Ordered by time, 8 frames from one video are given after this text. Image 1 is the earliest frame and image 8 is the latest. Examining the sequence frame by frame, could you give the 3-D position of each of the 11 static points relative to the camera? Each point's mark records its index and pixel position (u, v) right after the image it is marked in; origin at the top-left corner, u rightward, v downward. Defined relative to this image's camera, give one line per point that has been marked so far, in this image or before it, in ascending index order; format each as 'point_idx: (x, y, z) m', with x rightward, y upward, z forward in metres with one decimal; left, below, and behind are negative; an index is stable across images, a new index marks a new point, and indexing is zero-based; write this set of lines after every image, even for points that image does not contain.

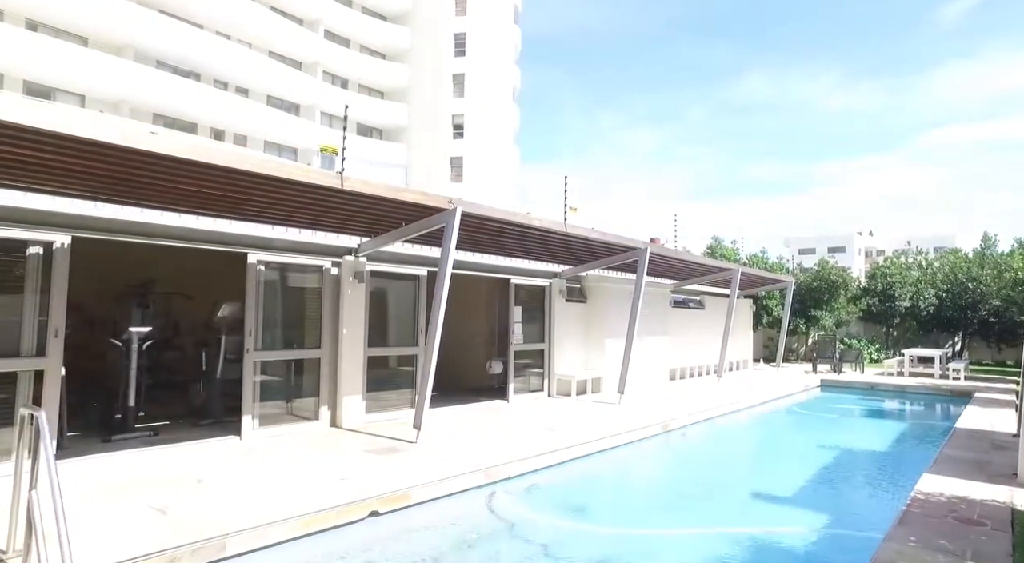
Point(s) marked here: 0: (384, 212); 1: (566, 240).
0: (-1.5, +0.8, +7.5) m
1: (+0.9, +0.7, +10.1) m
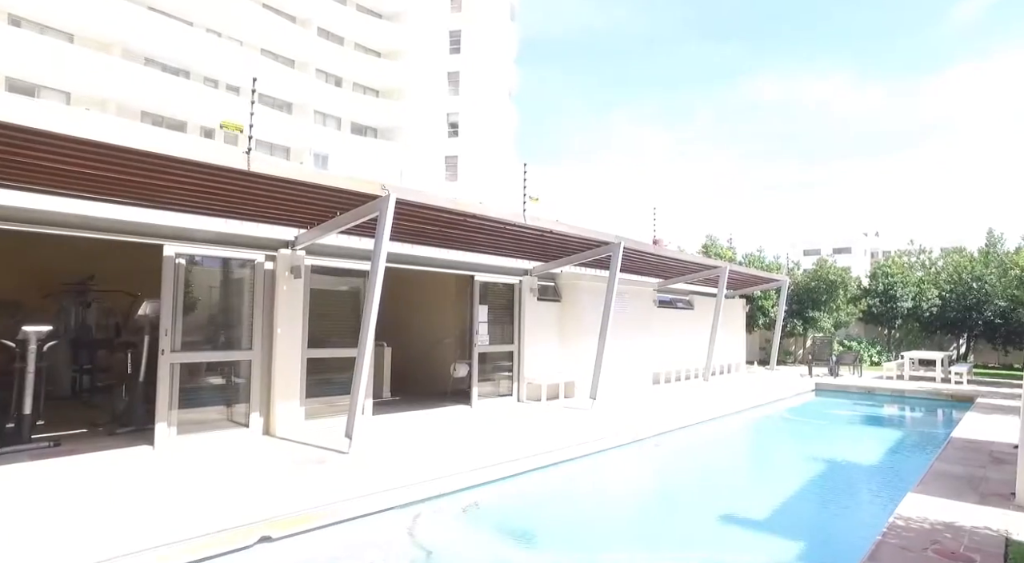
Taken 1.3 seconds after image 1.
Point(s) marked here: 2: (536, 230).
0: (-2.2, +0.9, +6.8) m
1: (+0.3, +0.7, +9.4) m
2: (+0.3, +0.8, +9.2) m
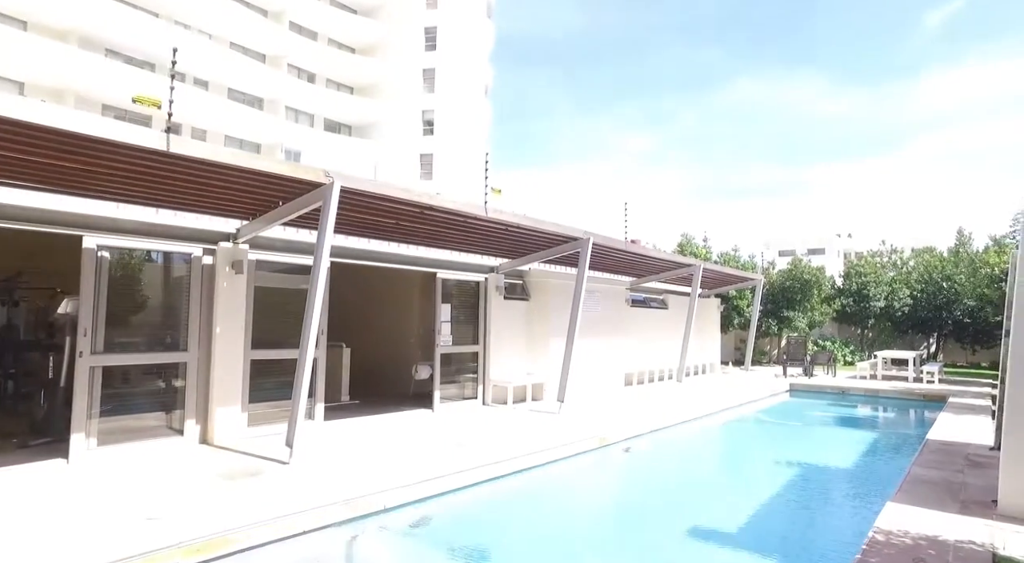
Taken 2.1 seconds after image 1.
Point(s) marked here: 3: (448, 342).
0: (-2.6, +1.0, +6.3) m
1: (-0.3, +0.8, +8.9) m
2: (-0.2, +0.8, +8.7) m
3: (-1.1, -1.0, +10.1) m
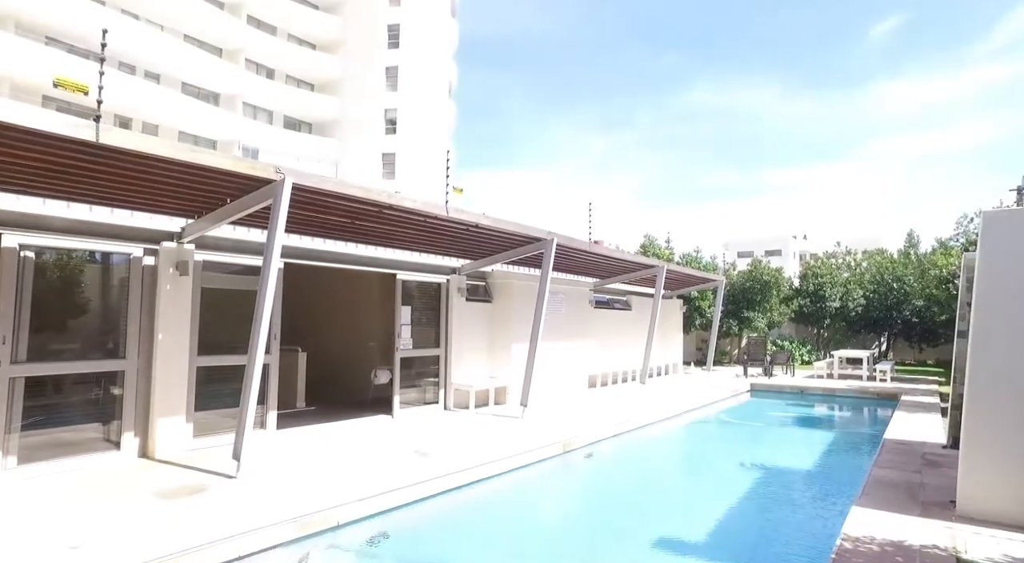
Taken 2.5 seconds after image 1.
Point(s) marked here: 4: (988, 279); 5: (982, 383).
0: (-3.0, +0.9, +5.9) m
1: (-0.8, +0.7, +8.7) m
2: (-0.7, +0.8, +8.5) m
3: (-1.7, -1.0, +9.8) m
4: (+3.9, 0.0, +5.0) m
5: (+3.9, -0.8, +5.1) m
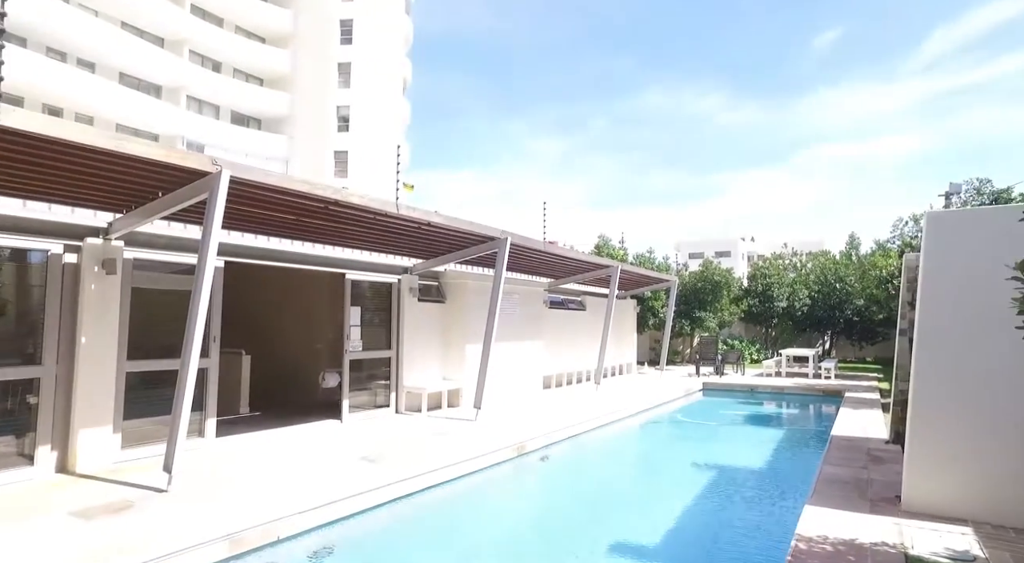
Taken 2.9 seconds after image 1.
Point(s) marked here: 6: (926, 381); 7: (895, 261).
0: (-3.4, +0.9, +5.5) m
1: (-1.5, +0.7, +8.5) m
2: (-1.4, +0.8, +8.2) m
3: (-2.4, -1.0, +9.5) m
4: (+3.5, 0.0, +5.1) m
5: (+3.5, -0.8, +5.1) m
6: (+3.5, -0.8, +5.1) m
7: (+10.3, +0.6, +16.2) m
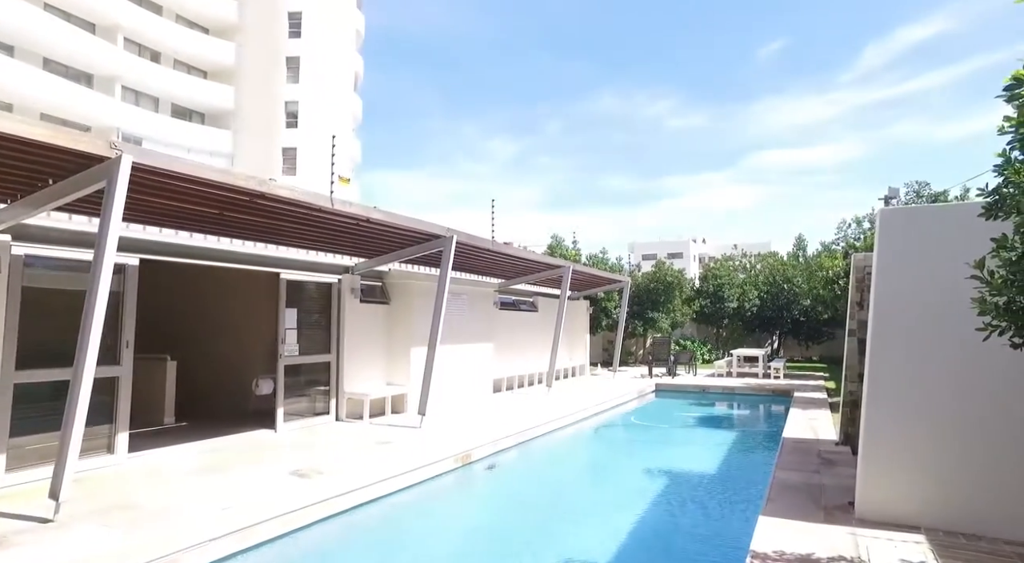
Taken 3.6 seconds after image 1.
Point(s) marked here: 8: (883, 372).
0: (-3.9, +0.9, +4.8) m
1: (-2.2, +0.7, +7.9) m
2: (-2.1, +0.8, +7.7) m
3: (-3.2, -1.0, +8.9) m
4: (+3.0, 0.0, +5.0) m
5: (+3.0, -0.8, +5.0) m
6: (+3.0, -0.8, +5.0) m
7: (+9.0, +0.5, +16.5) m
8: (+3.0, -0.7, +5.0) m
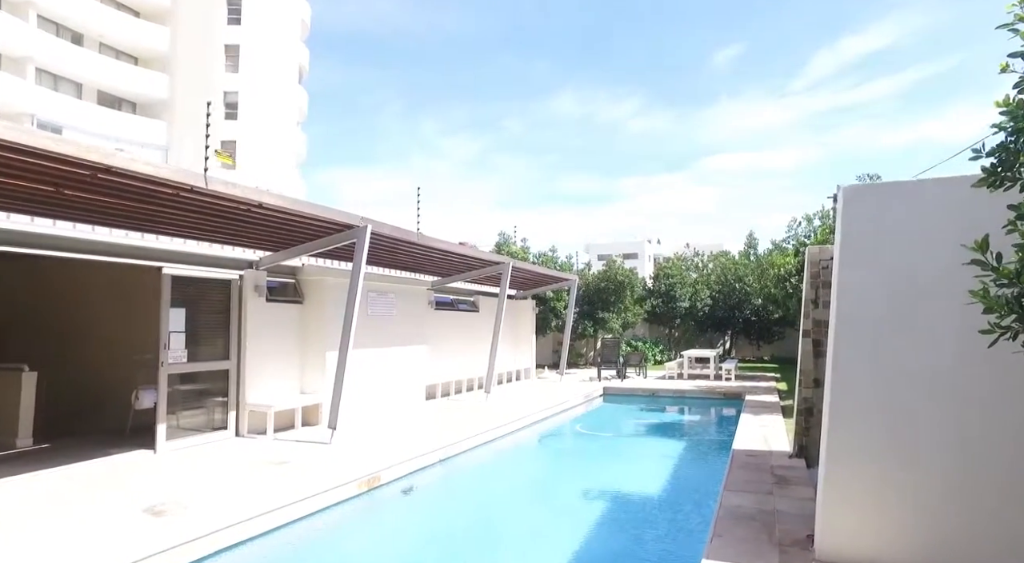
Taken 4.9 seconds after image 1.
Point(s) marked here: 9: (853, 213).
0: (-4.7, +1.0, +3.6) m
1: (-3.1, +0.8, +6.8) m
2: (-3.0, +0.8, +6.5) m
3: (-4.2, -1.0, +7.7) m
4: (+2.3, +0.1, +4.2) m
5: (+2.3, -0.8, +4.2) m
6: (+2.3, -0.8, +4.2) m
7: (+7.4, +0.6, +16.1) m
8: (+2.3, -0.7, +4.2) m
9: (+2.3, +0.5, +4.2) m
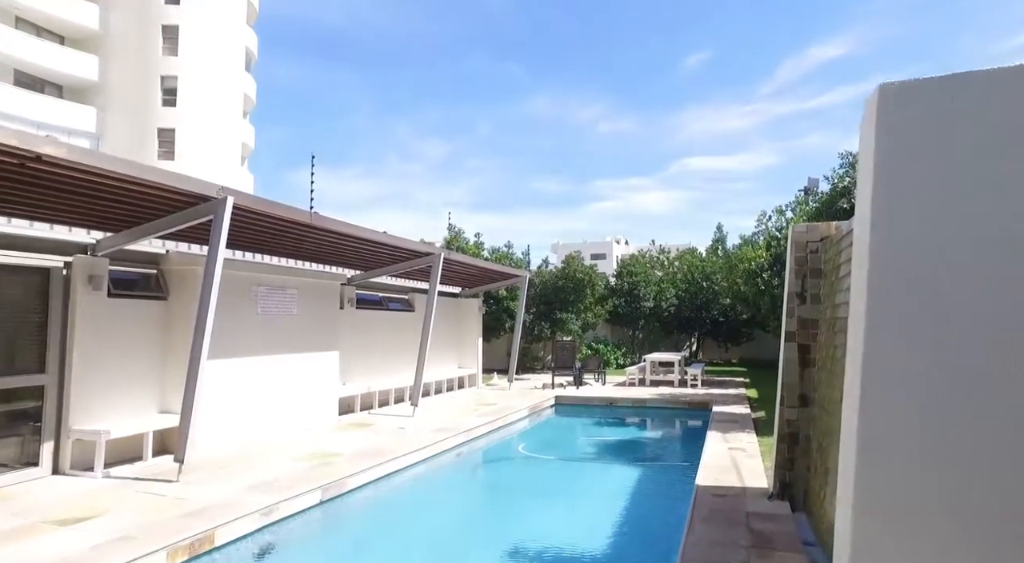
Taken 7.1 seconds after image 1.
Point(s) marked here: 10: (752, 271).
0: (-5.4, +1.1, +1.6) m
1: (-4.0, +0.9, +4.9) m
2: (-3.9, +1.0, +4.6) m
3: (-5.1, -0.9, +5.7) m
4: (+1.5, +0.2, +2.5) m
5: (+1.5, -0.7, +2.5) m
6: (+1.5, -0.6, +2.5) m
7: (+6.1, +0.7, +14.7) m
8: (+1.5, -0.6, +2.5) m
9: (+1.6, +0.6, +2.5) m
10: (+6.1, +0.2, +15.4) m
